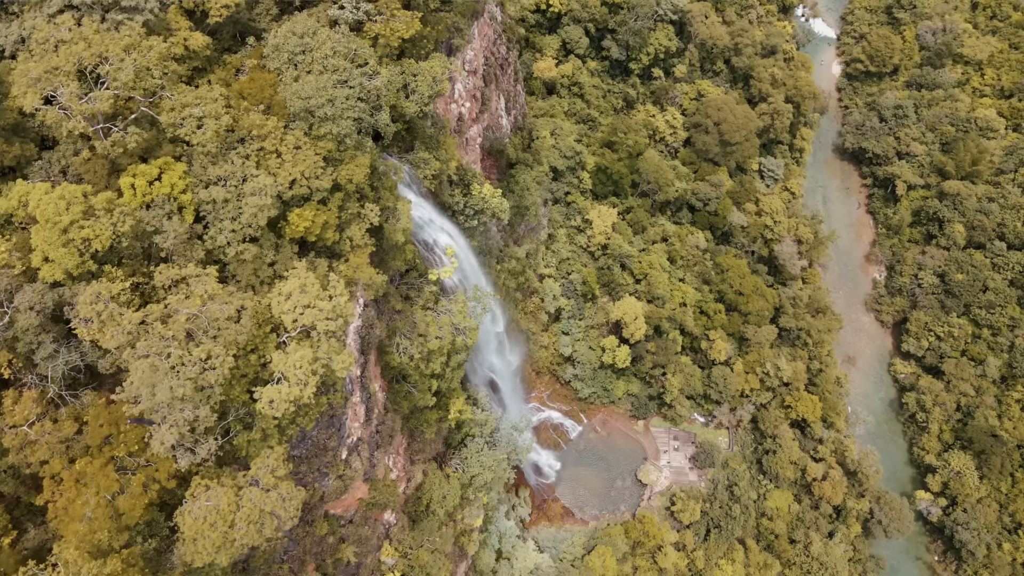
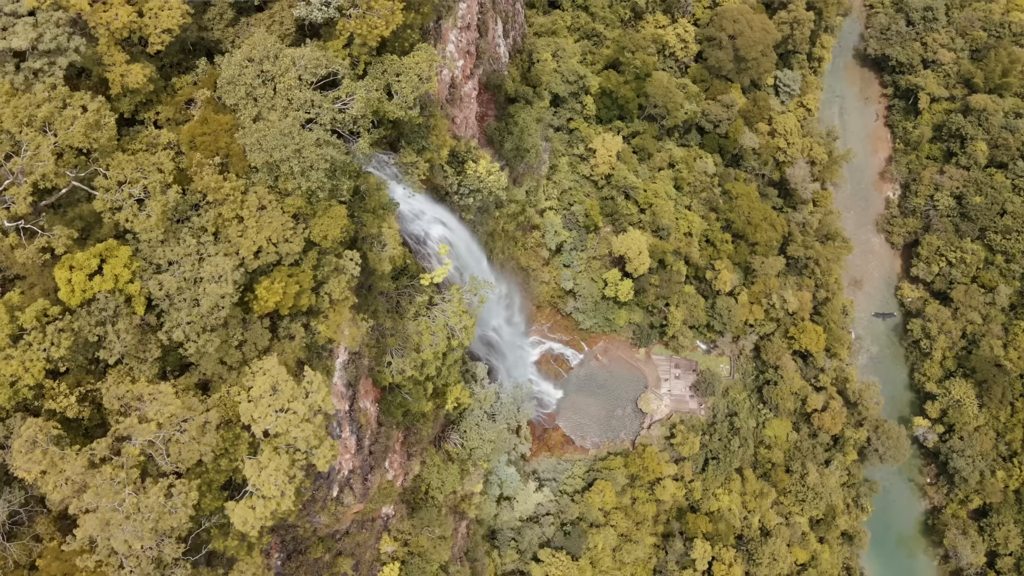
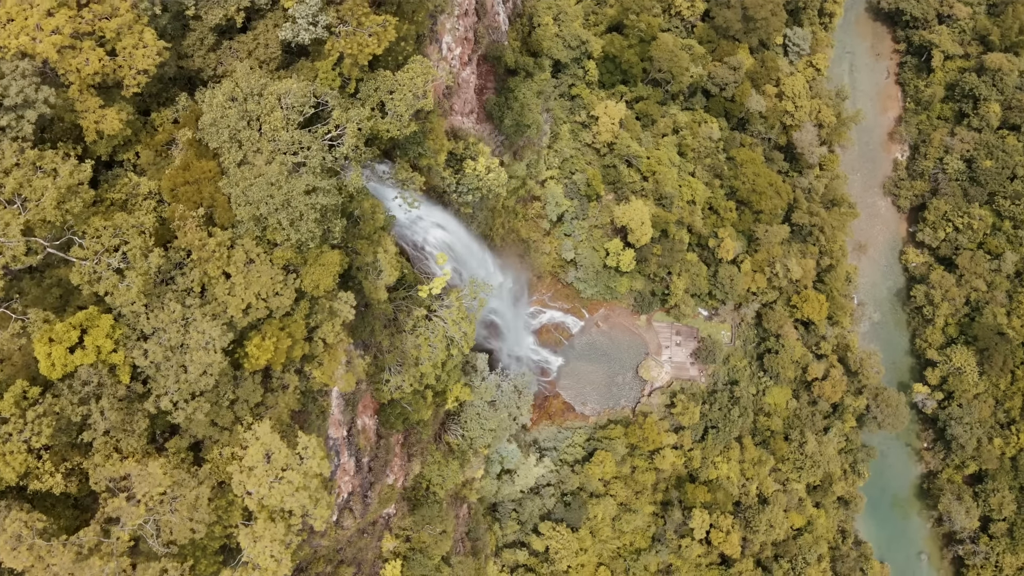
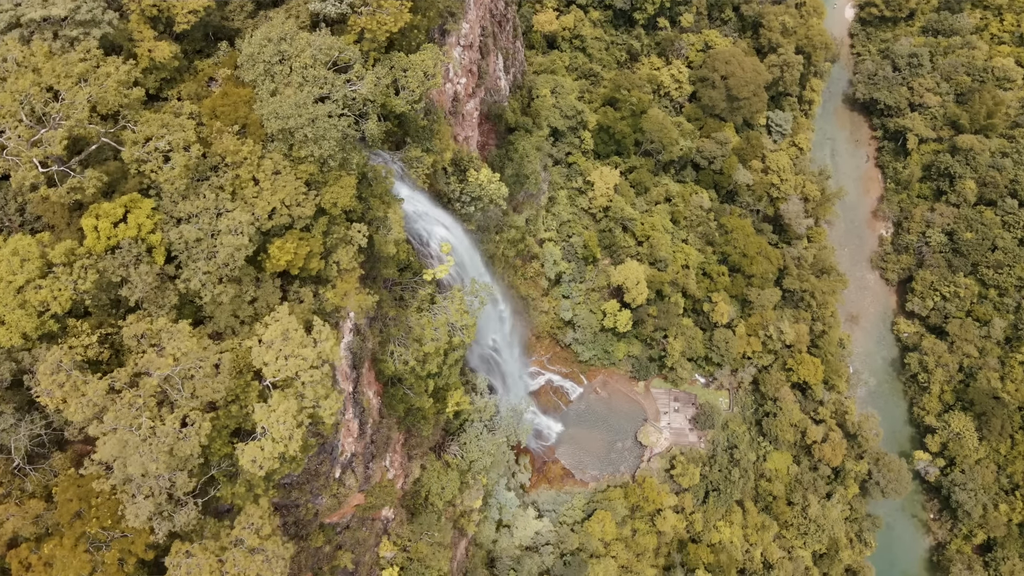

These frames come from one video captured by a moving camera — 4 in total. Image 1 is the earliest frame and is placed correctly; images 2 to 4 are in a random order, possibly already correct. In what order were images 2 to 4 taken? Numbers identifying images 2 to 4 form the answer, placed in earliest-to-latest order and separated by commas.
4, 2, 3
